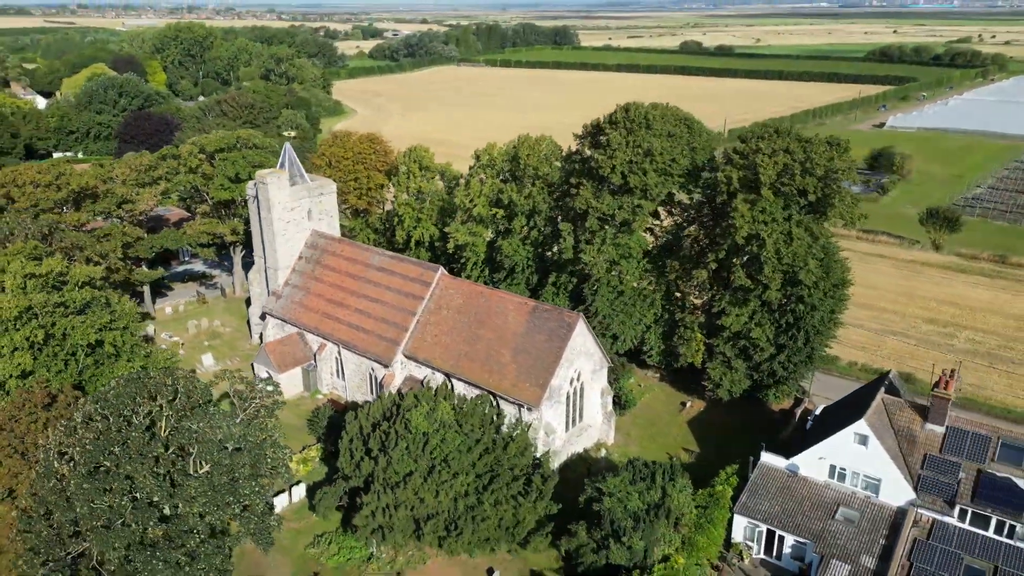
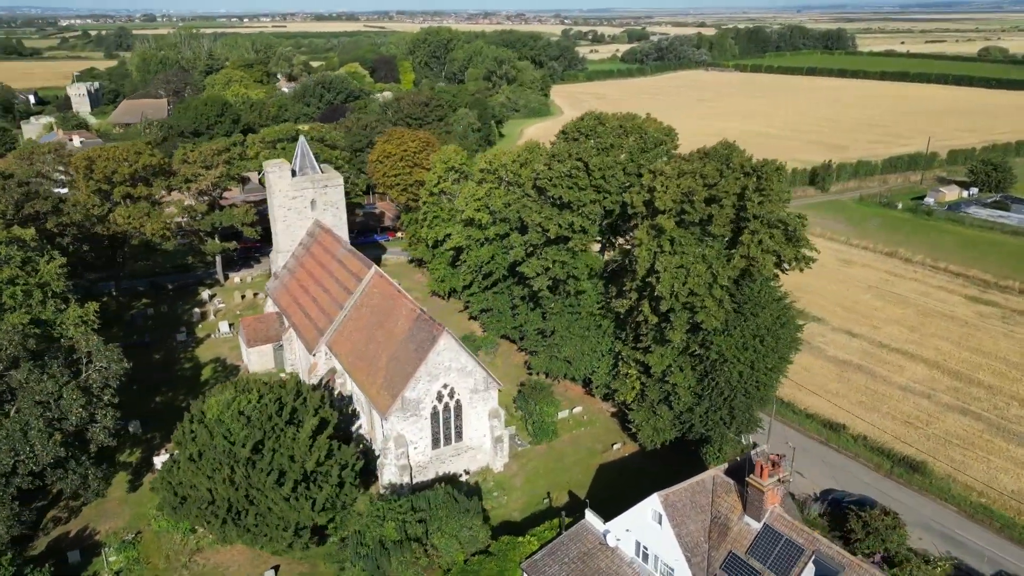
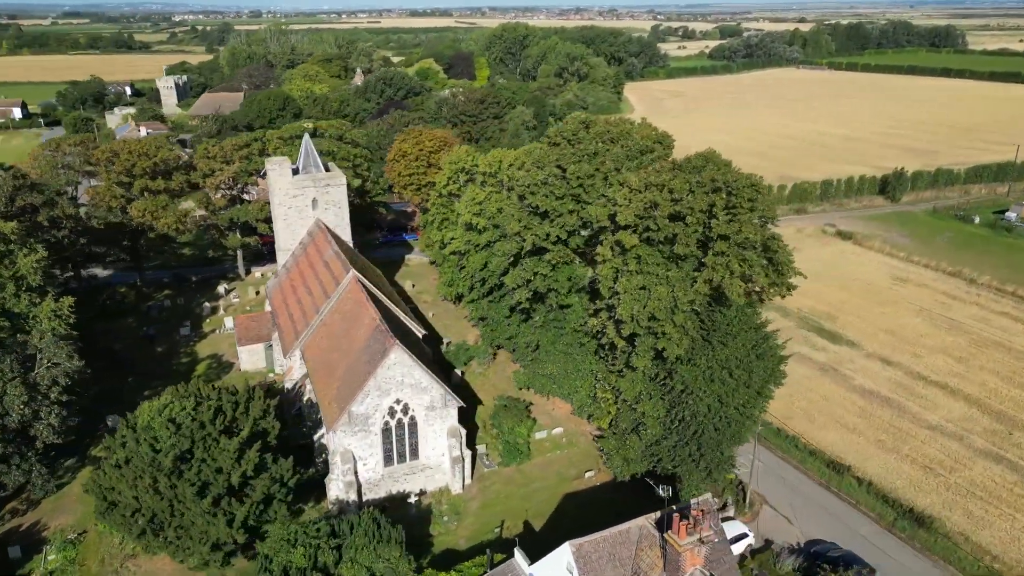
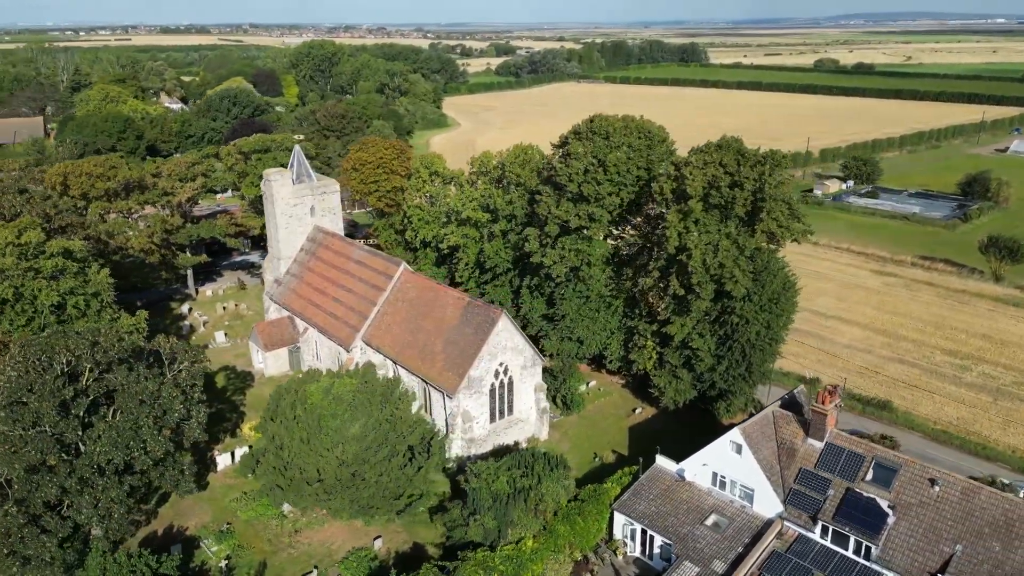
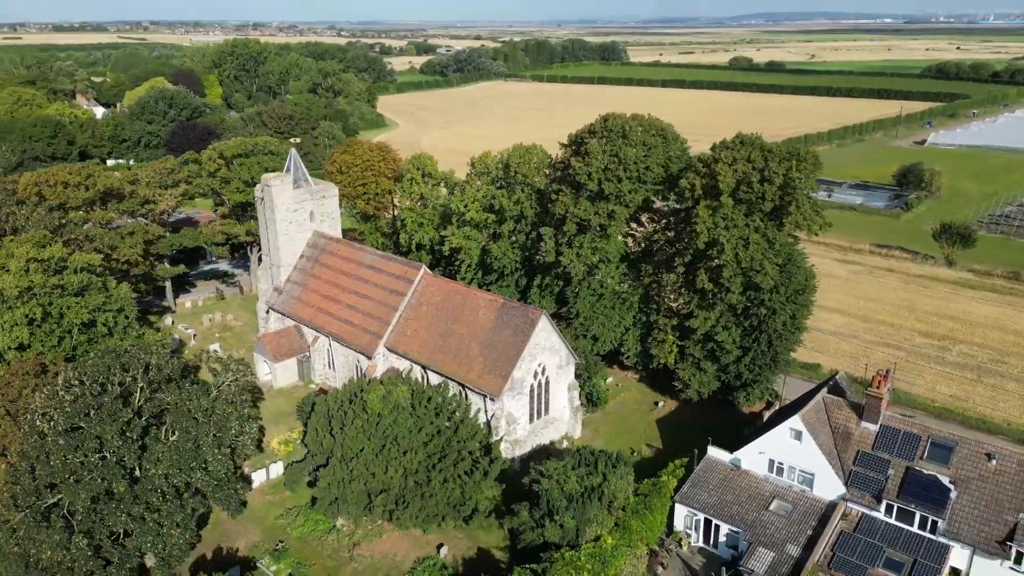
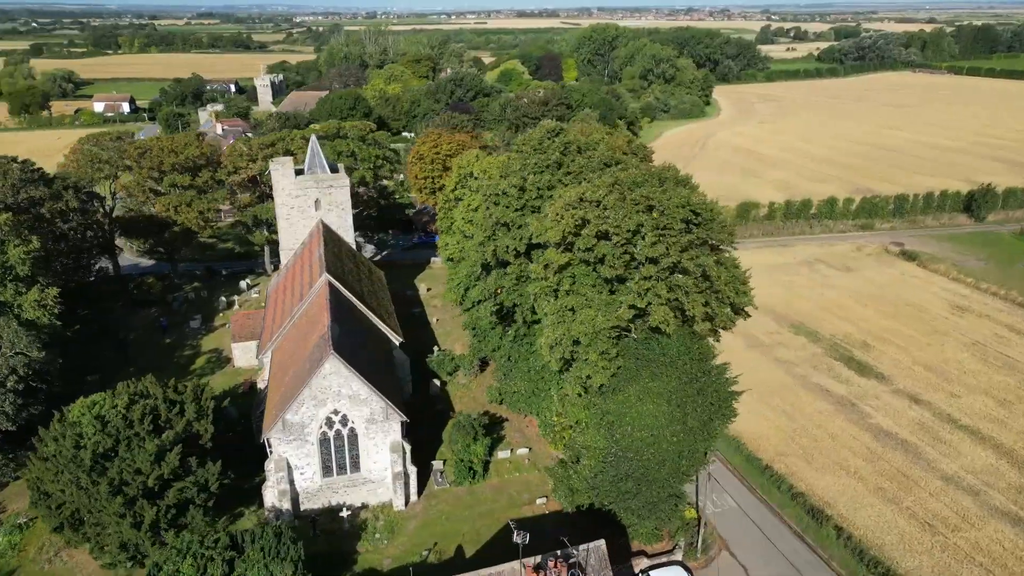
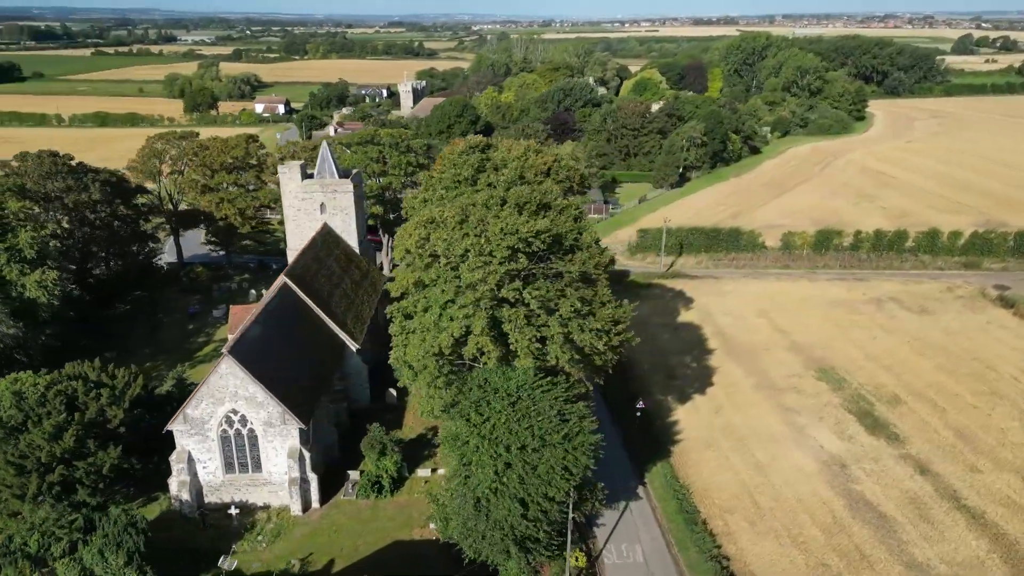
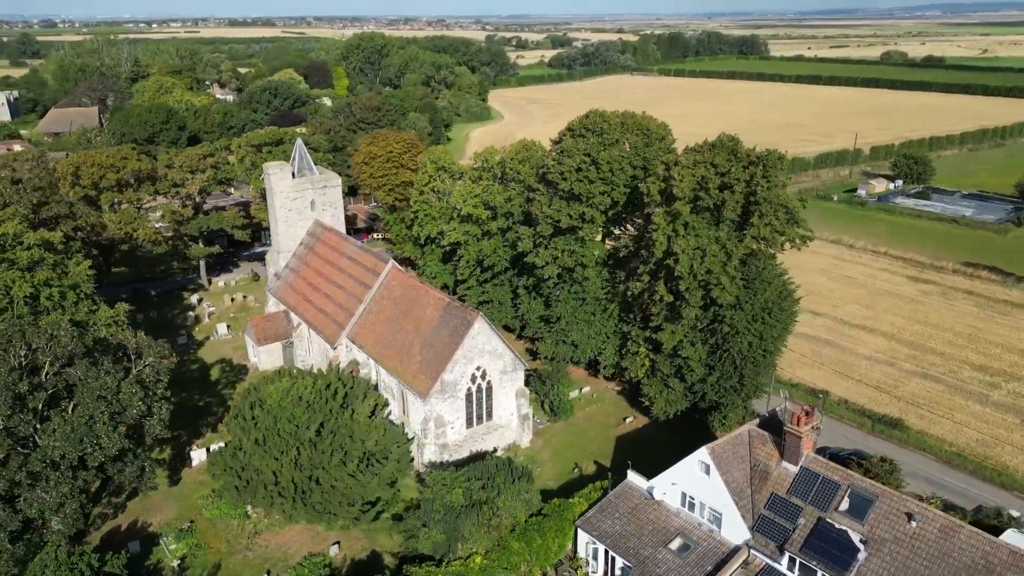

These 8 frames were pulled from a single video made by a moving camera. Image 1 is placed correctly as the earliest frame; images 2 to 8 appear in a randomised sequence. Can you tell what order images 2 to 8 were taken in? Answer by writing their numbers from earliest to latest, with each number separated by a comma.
5, 4, 8, 2, 3, 6, 7
